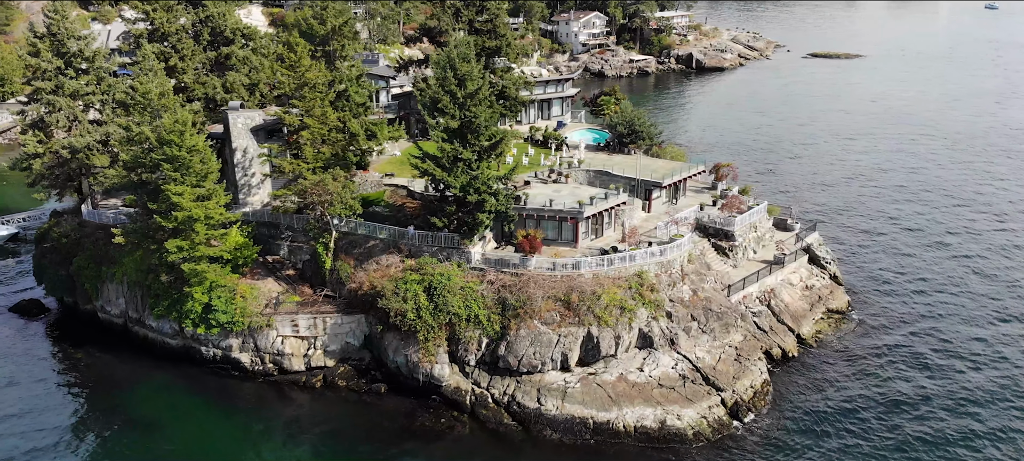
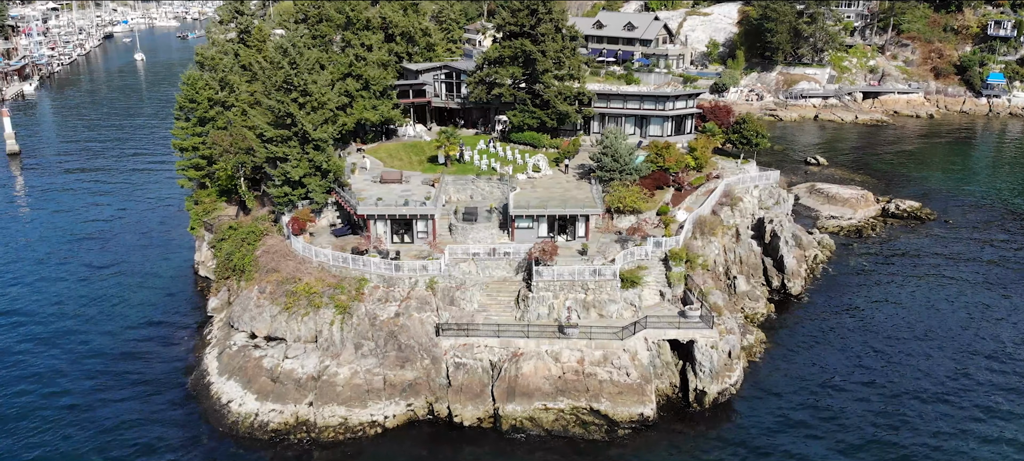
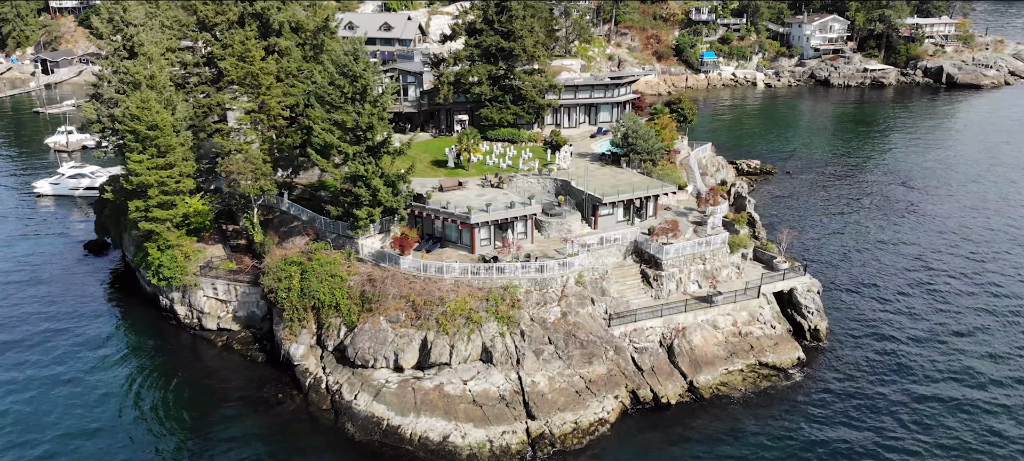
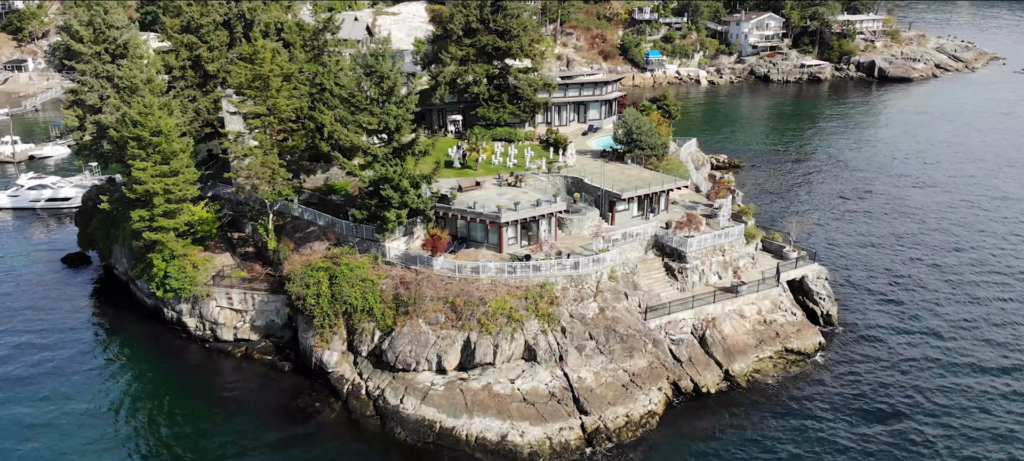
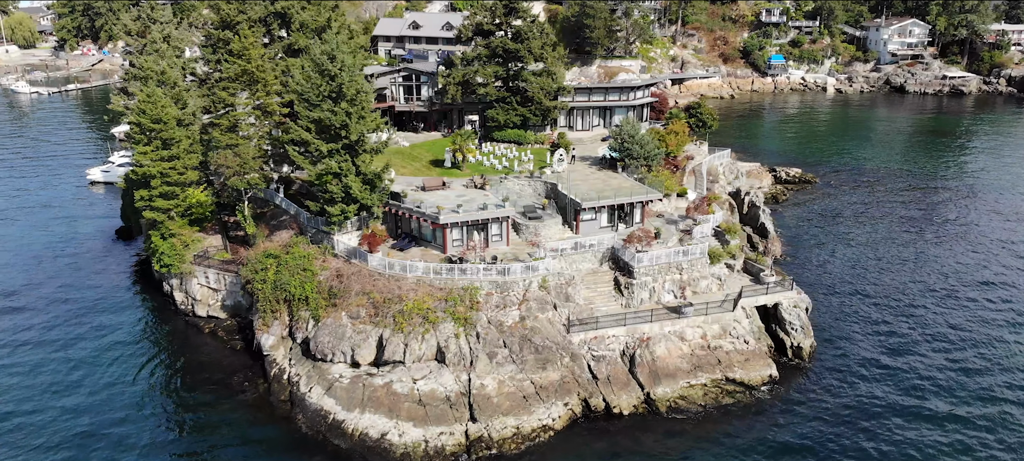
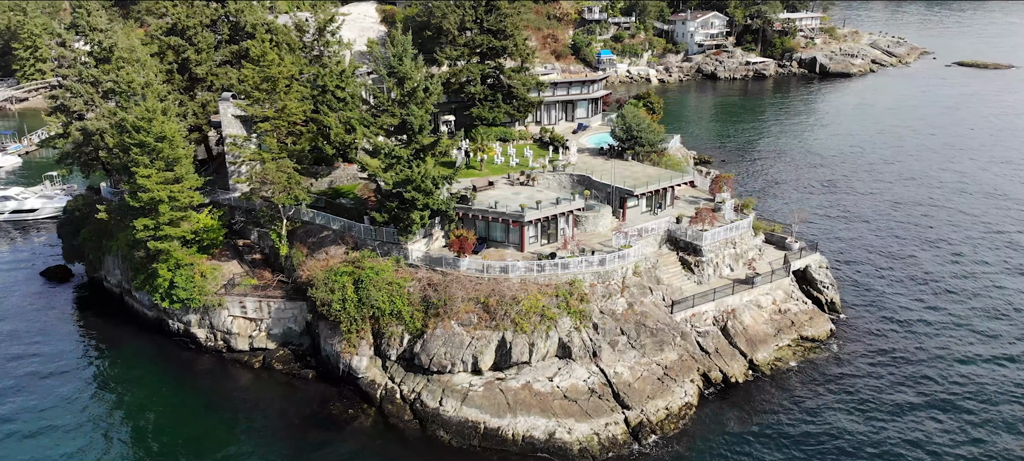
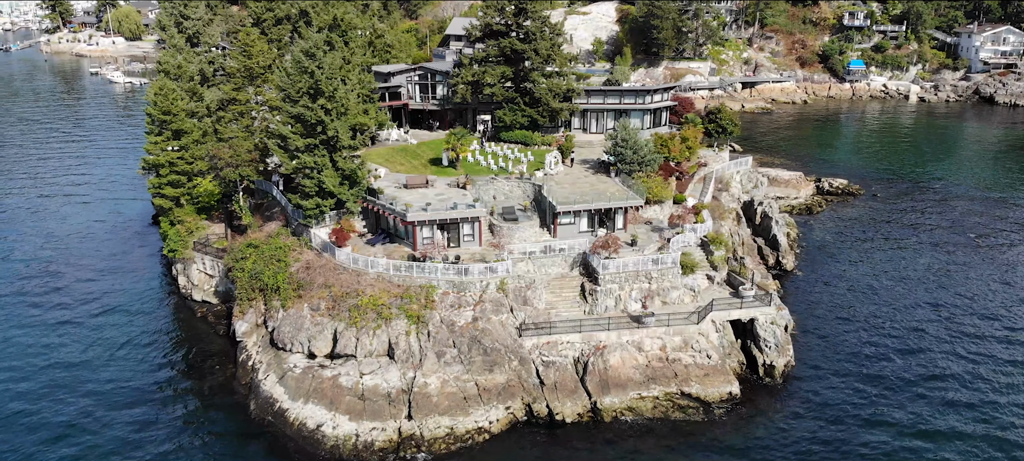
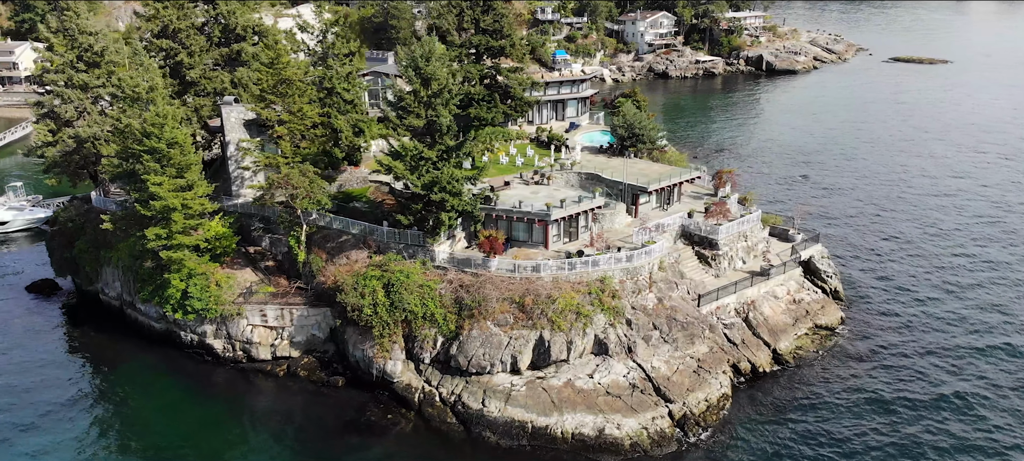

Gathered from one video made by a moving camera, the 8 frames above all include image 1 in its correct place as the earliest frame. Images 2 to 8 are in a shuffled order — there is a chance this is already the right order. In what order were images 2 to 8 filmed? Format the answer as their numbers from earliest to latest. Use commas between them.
8, 6, 4, 3, 5, 7, 2
